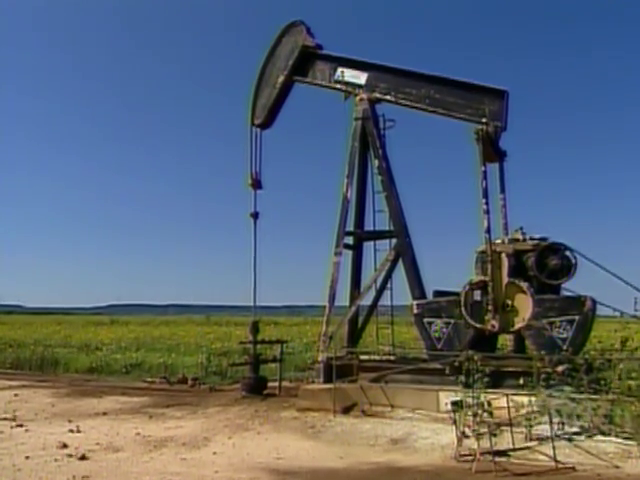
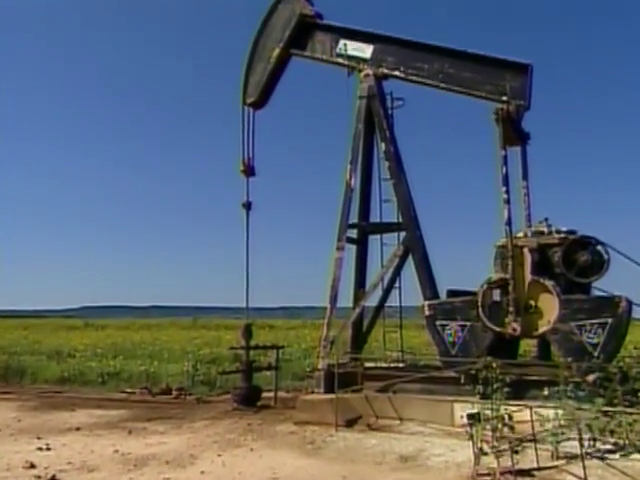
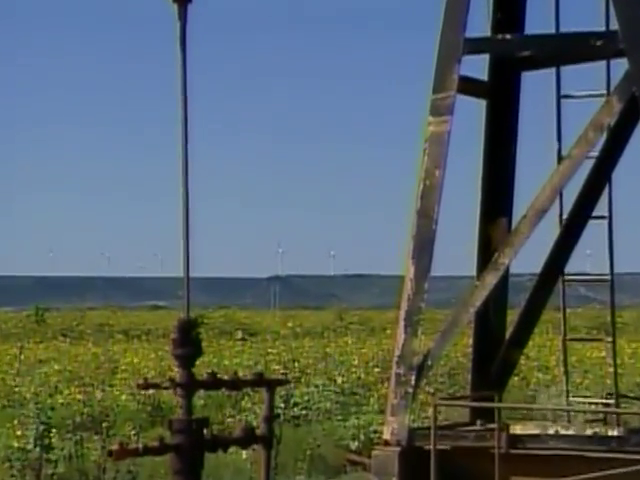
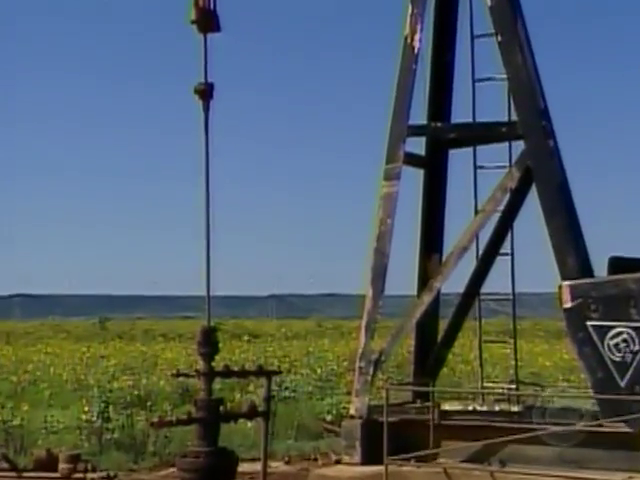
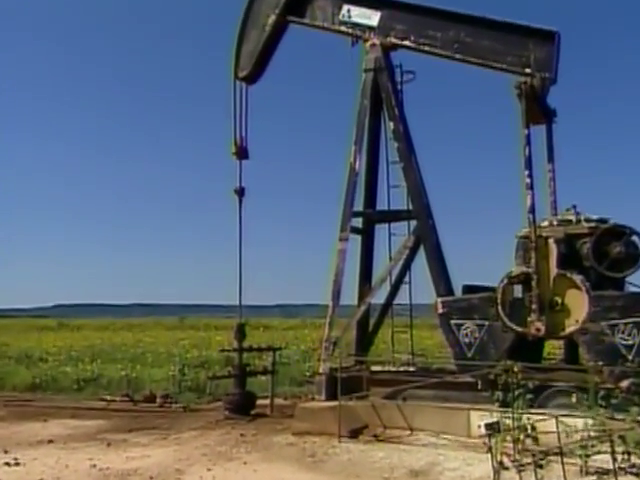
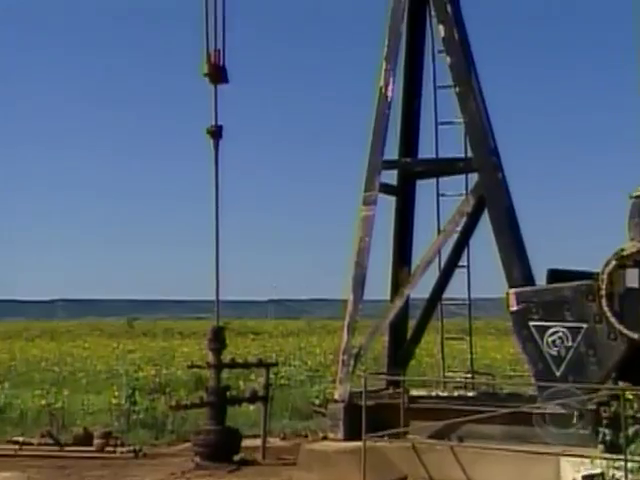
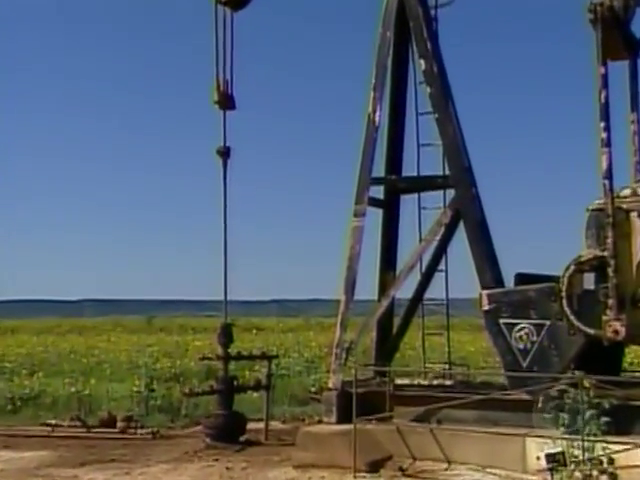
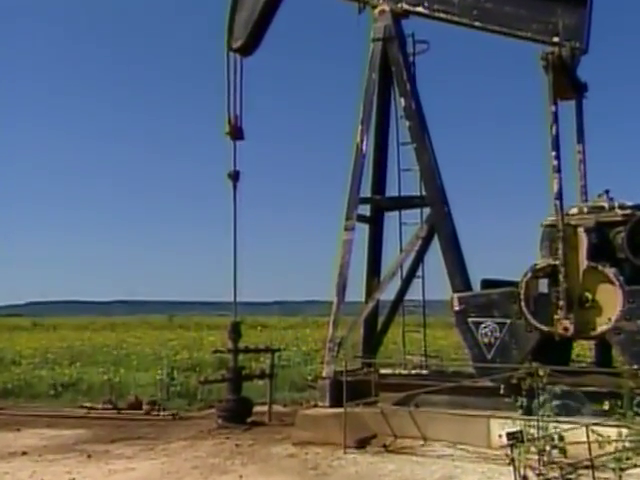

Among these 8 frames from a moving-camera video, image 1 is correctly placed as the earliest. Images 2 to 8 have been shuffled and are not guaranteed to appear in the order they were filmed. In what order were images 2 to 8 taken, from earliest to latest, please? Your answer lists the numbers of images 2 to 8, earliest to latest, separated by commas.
2, 5, 8, 7, 6, 4, 3
